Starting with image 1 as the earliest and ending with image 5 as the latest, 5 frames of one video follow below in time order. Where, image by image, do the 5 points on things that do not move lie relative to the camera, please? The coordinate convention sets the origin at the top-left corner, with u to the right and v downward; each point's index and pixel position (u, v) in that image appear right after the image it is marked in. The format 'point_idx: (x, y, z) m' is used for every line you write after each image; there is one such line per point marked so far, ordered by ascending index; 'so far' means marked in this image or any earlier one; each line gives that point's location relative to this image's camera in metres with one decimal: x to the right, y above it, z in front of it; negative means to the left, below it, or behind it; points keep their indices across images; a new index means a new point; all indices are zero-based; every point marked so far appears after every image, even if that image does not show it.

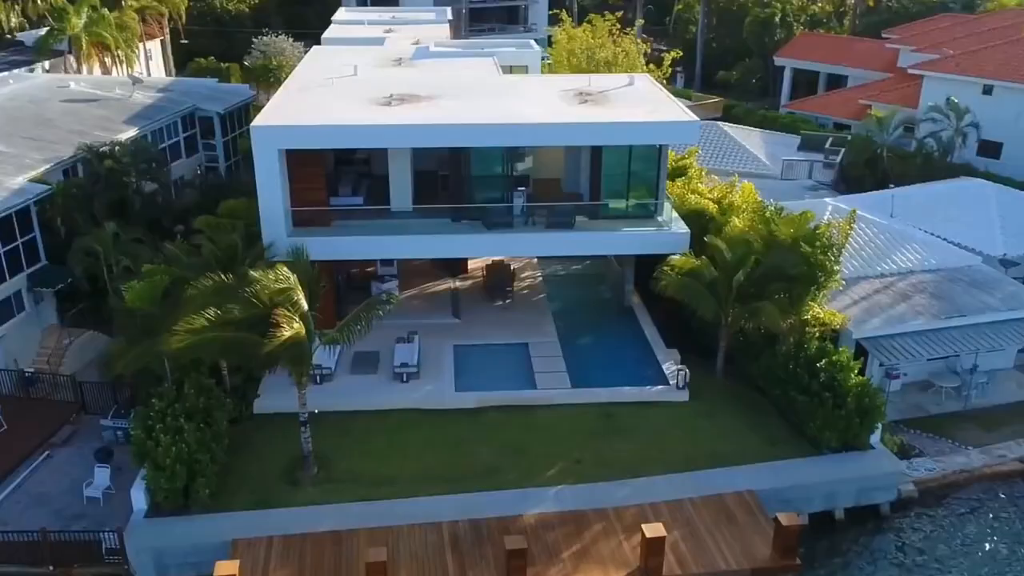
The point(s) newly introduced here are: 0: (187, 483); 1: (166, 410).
0: (-6.0, -3.6, +18.0) m
1: (-6.7, -2.4, +18.8) m
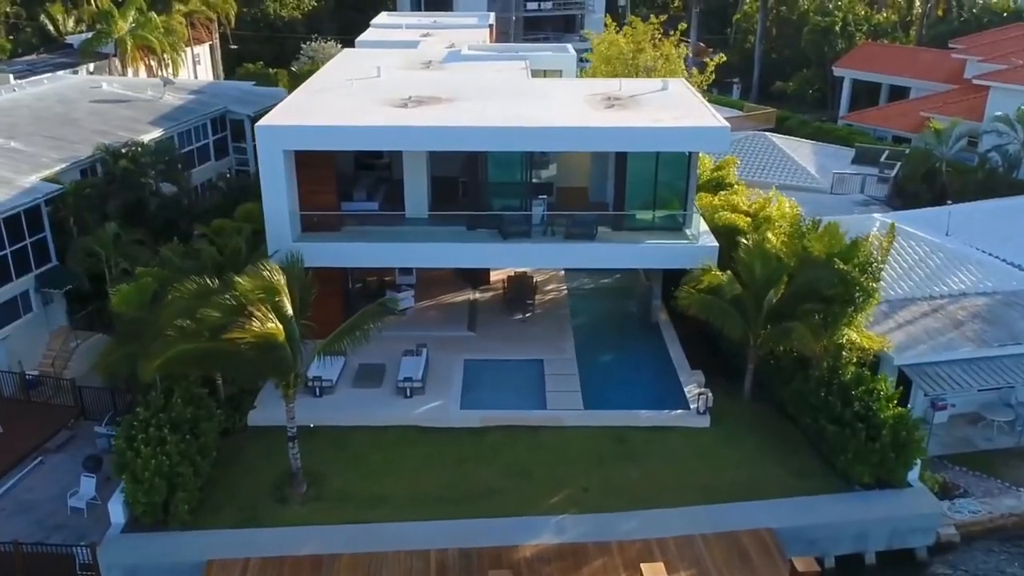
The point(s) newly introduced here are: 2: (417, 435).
0: (-6.1, -3.7, +17.1) m
1: (-6.7, -2.4, +18.0) m
2: (-1.9, -3.0, +19.6) m
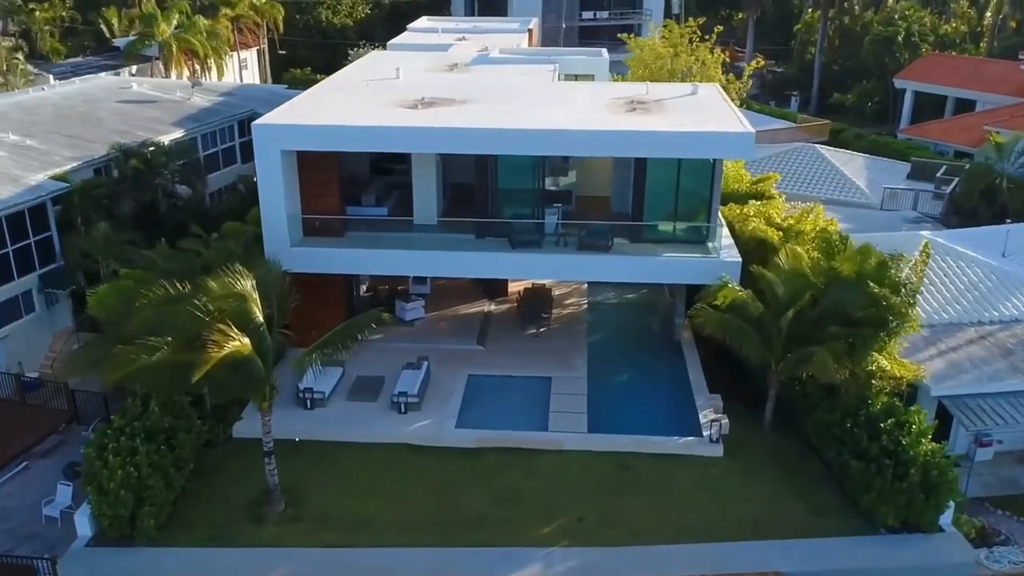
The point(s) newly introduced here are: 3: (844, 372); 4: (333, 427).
0: (-6.3, -3.7, +16.2) m
1: (-6.9, -2.5, +17.1) m
2: (-2.0, -3.2, +18.5) m
3: (+6.1, -1.5, +17.8) m
4: (-3.5, -2.7, +18.9) m
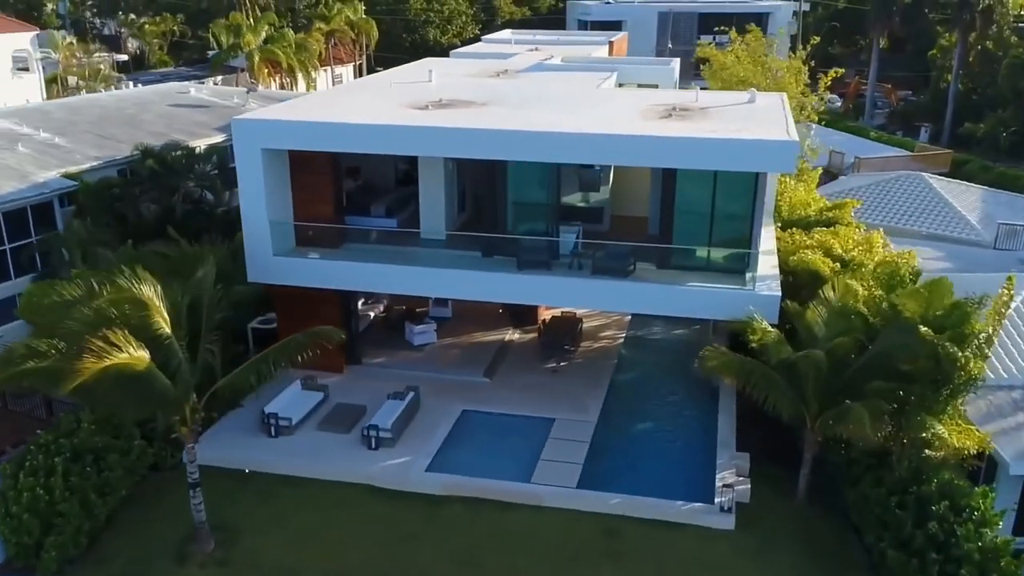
0: (-7.0, -3.7, +14.5) m
1: (-7.4, -2.5, +15.5) m
2: (-2.4, -3.5, +16.1) m
3: (+5.6, -2.2, +14.3) m
4: (-3.8, -3.0, +16.7) m
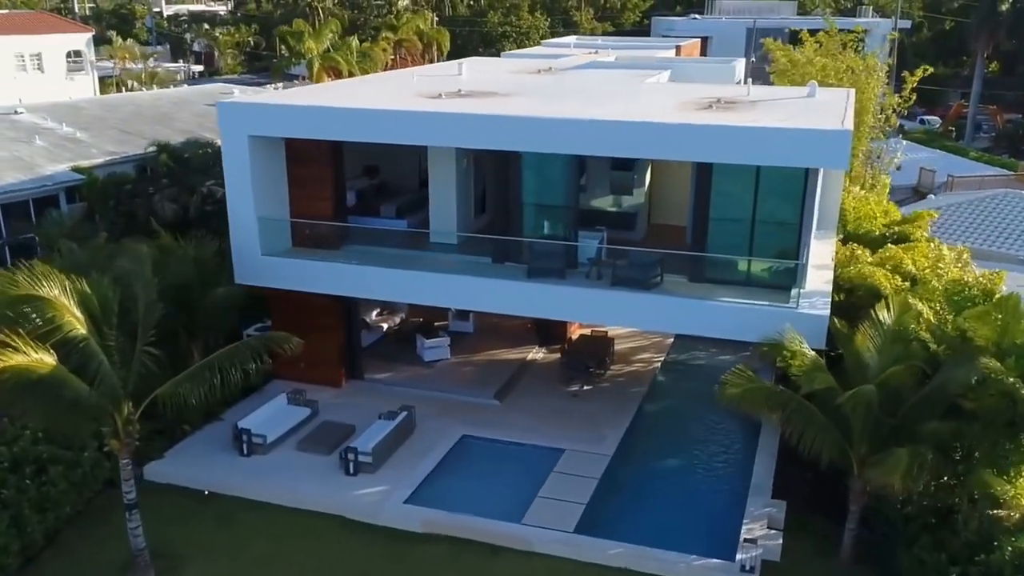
0: (-7.3, -3.6, +12.9) m
1: (-7.5, -2.4, +14.0) m
2: (-2.6, -3.5, +14.1) m
3: (+5.3, -2.4, +11.6) m
4: (-3.9, -3.0, +14.9) m
